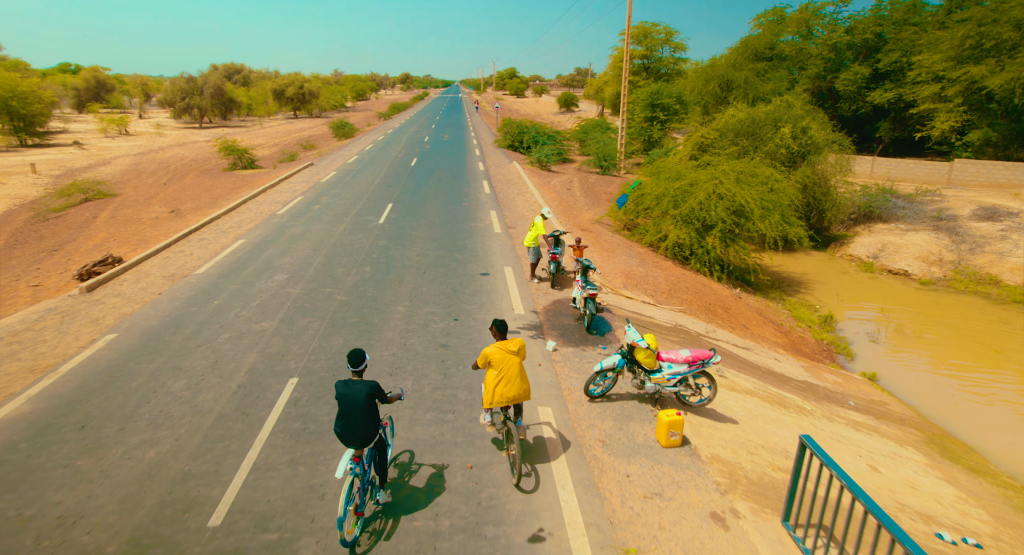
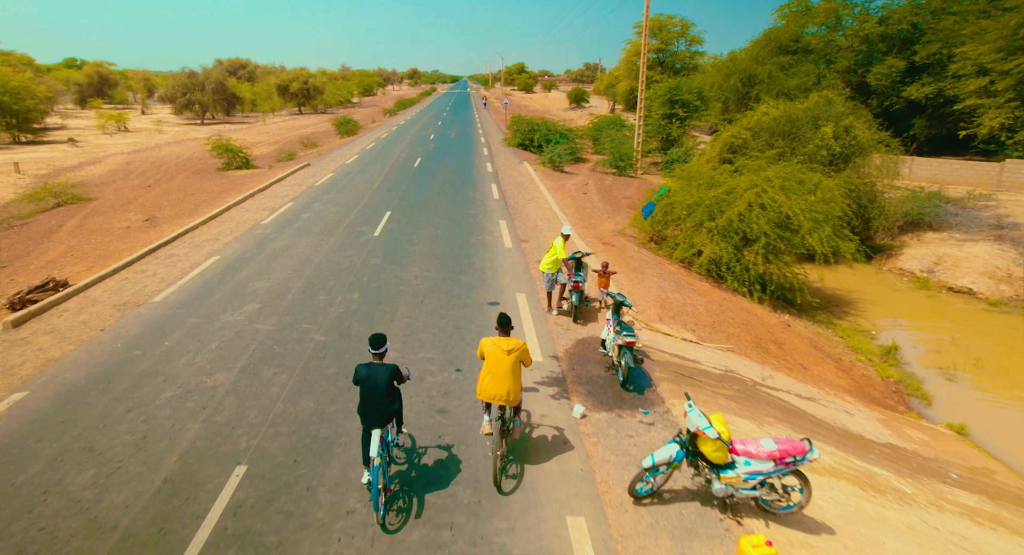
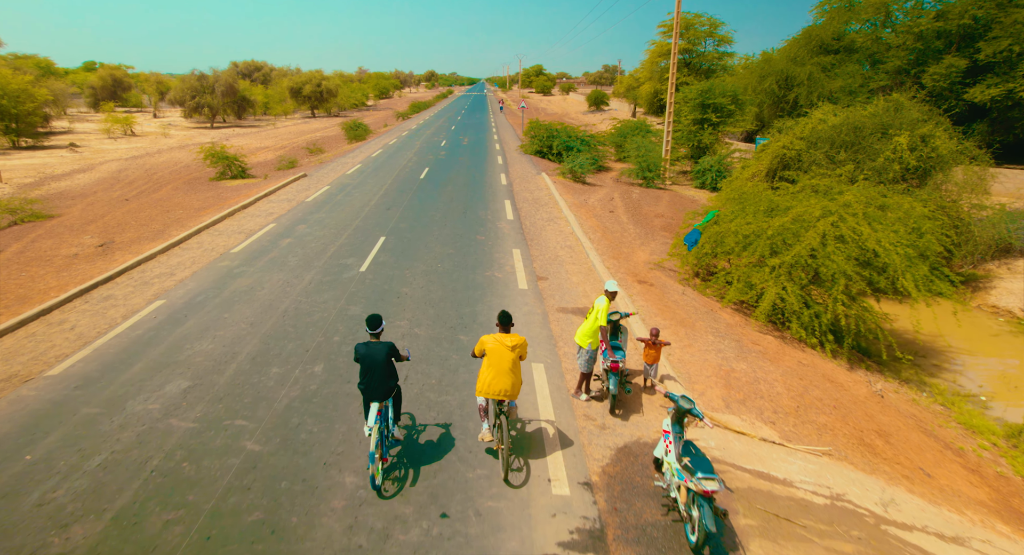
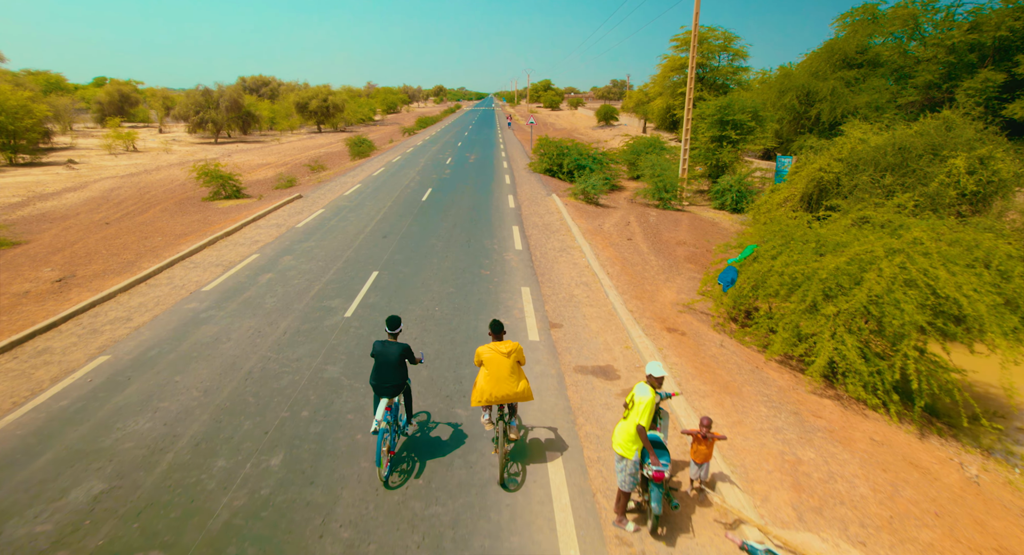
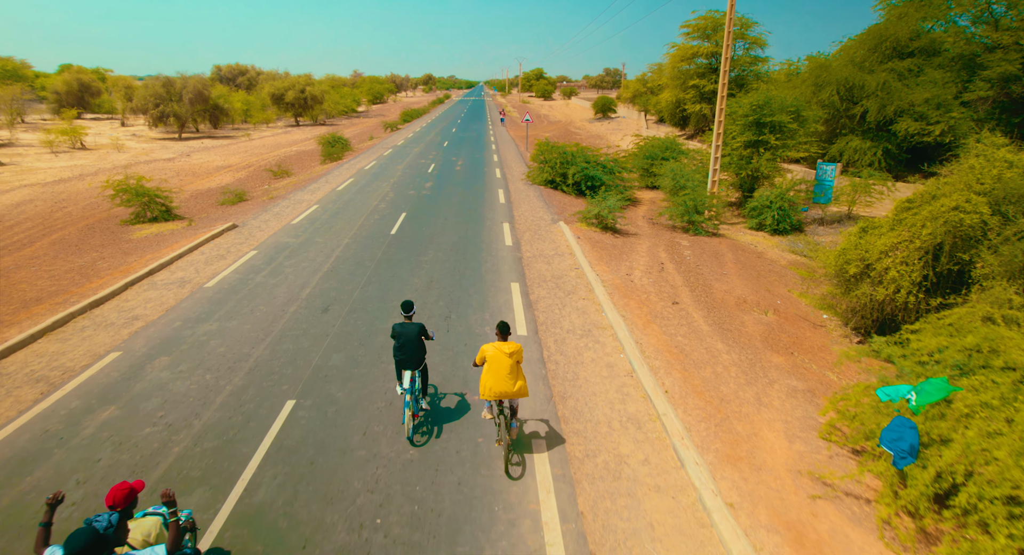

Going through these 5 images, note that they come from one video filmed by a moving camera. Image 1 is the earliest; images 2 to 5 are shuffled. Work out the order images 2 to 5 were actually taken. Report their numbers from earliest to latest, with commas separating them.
2, 3, 4, 5
